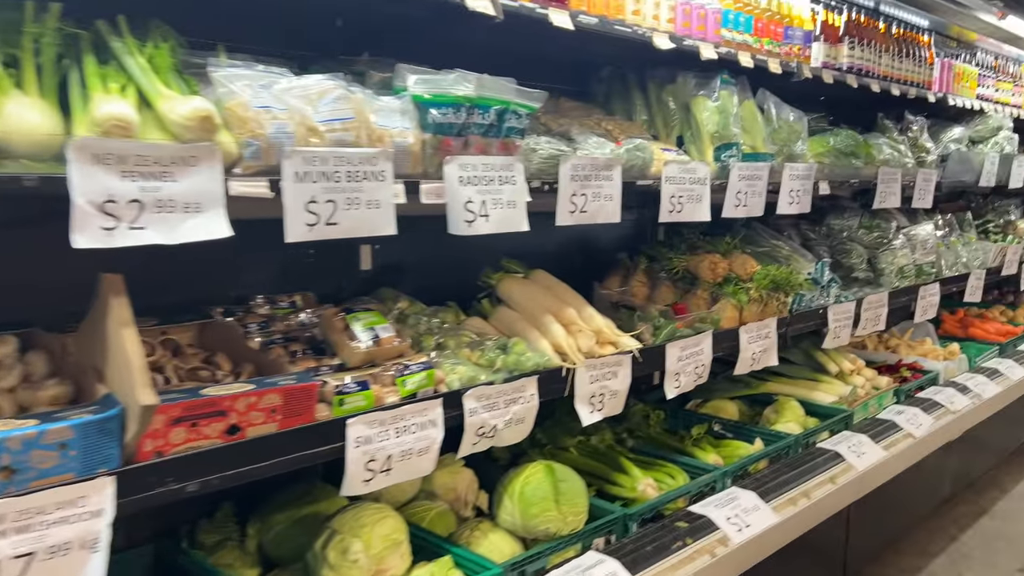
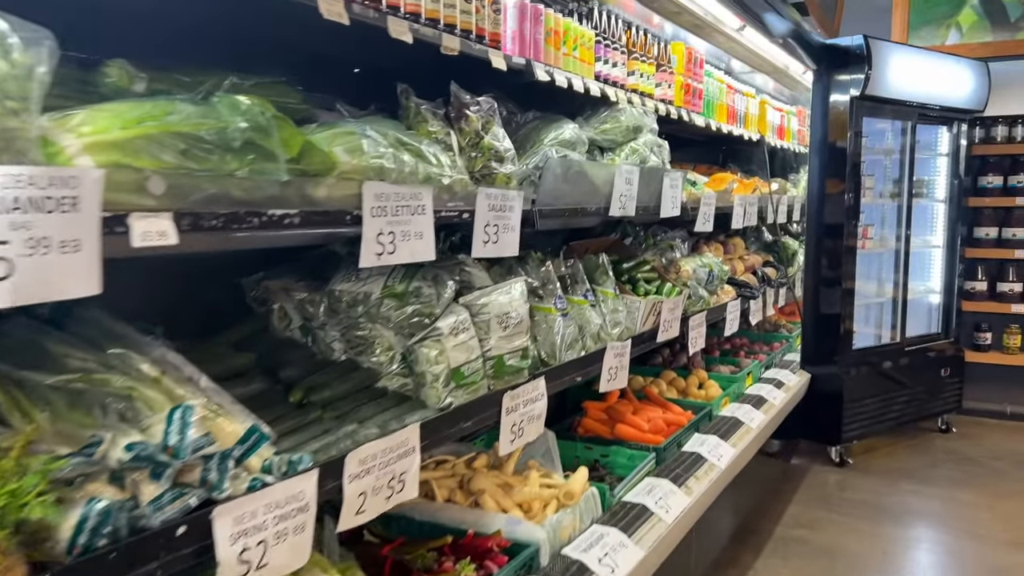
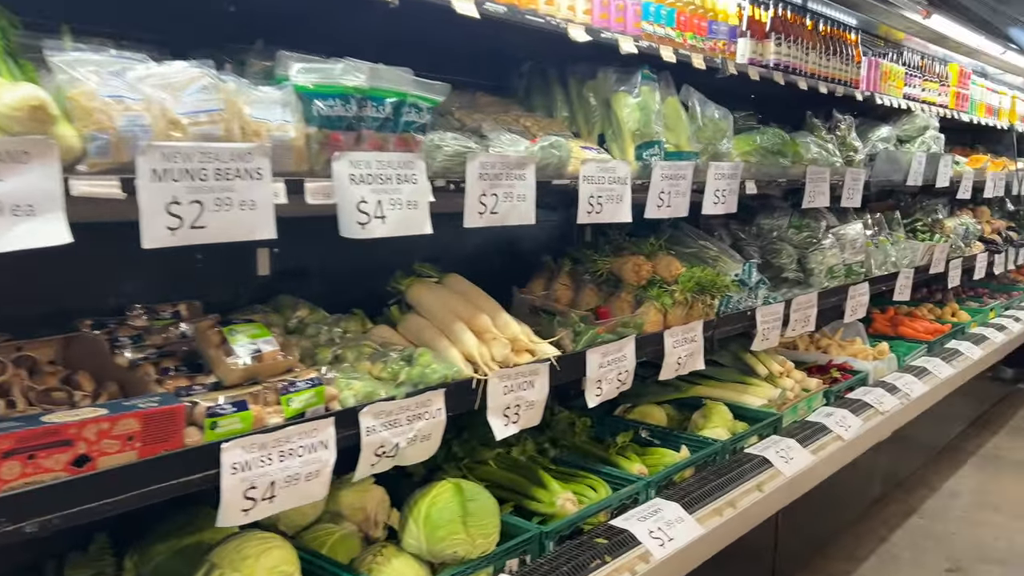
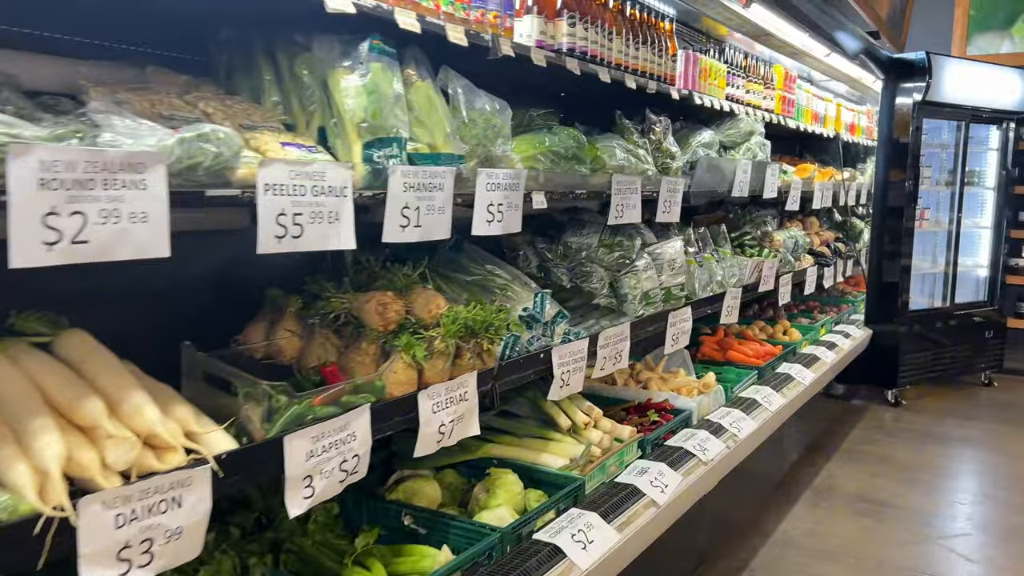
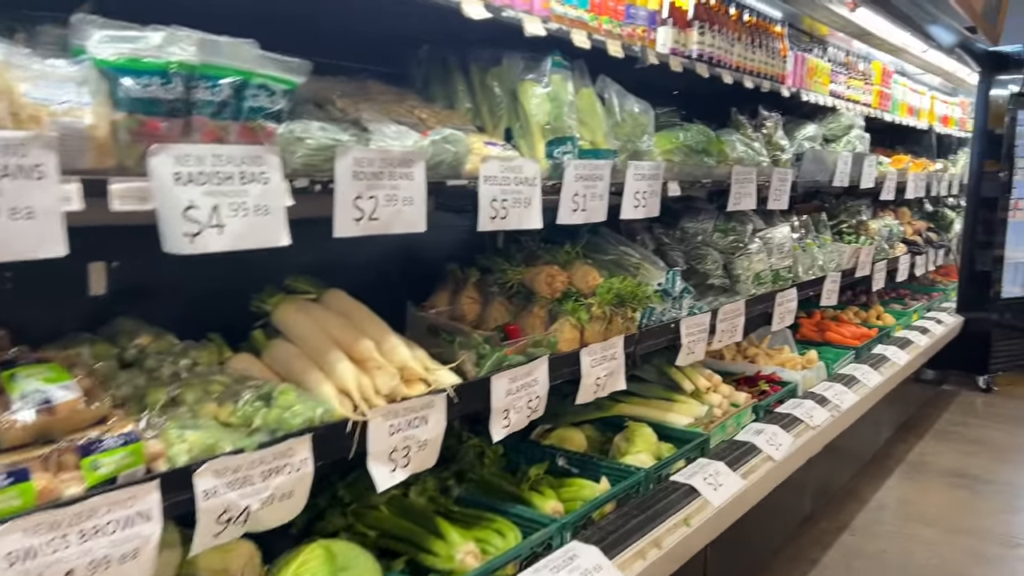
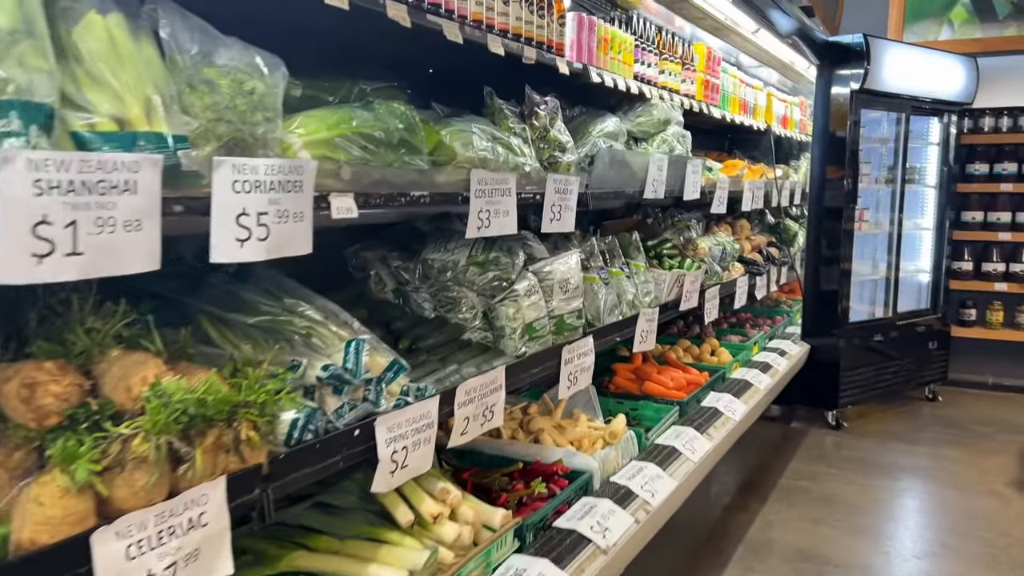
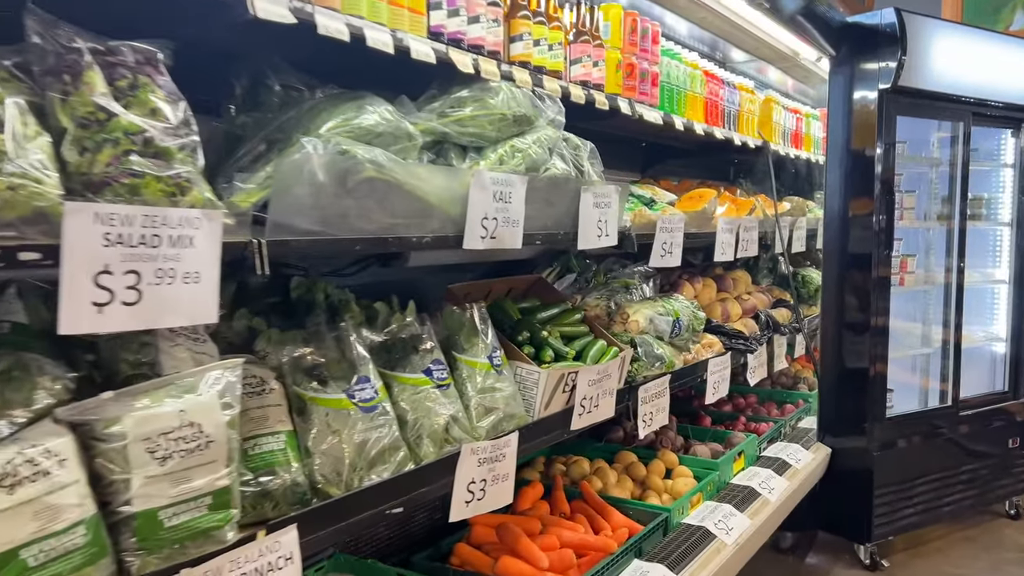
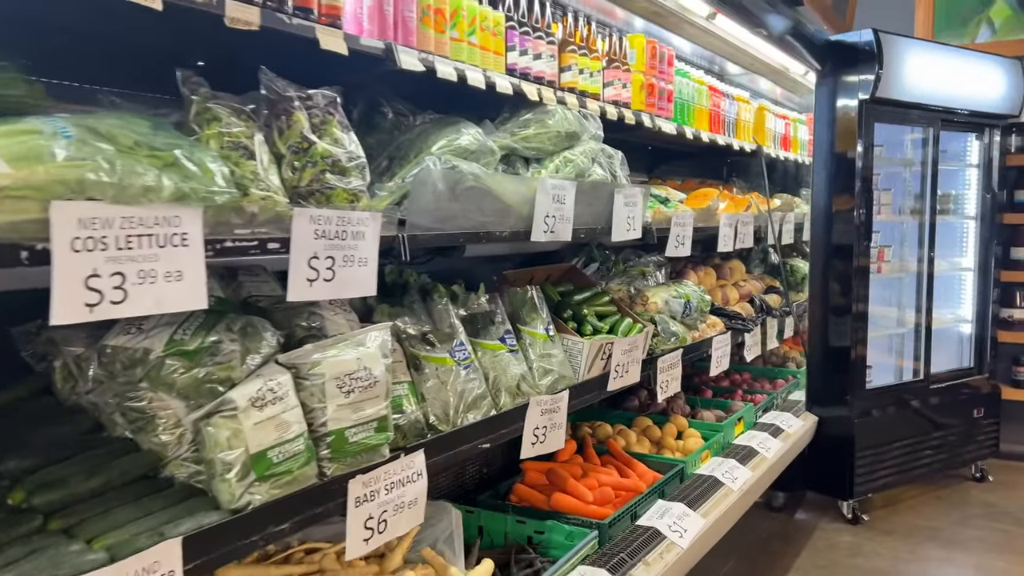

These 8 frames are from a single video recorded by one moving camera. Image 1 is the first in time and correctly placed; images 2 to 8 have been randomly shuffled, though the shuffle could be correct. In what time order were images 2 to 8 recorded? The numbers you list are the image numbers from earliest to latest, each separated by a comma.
3, 5, 4, 6, 2, 8, 7
